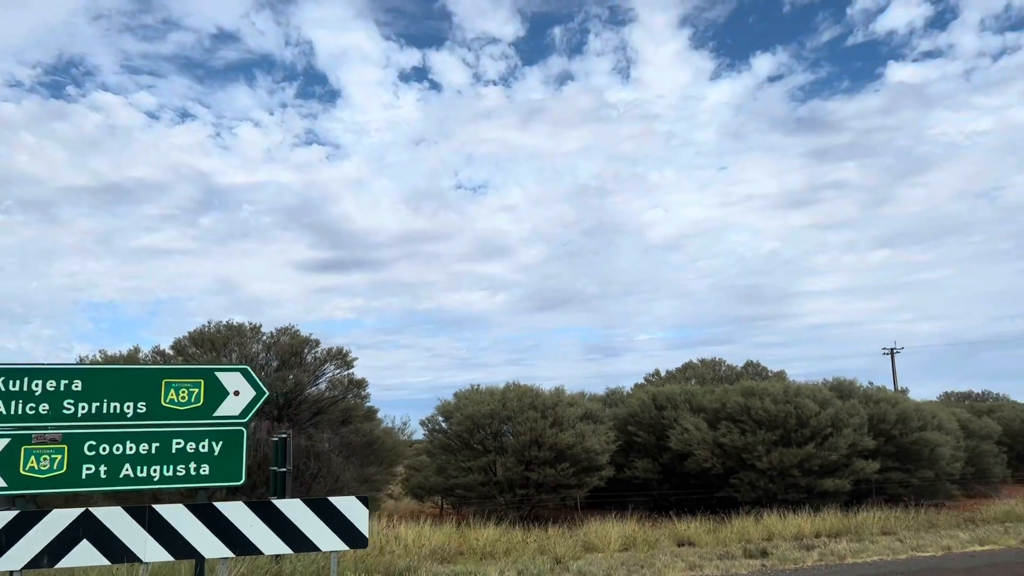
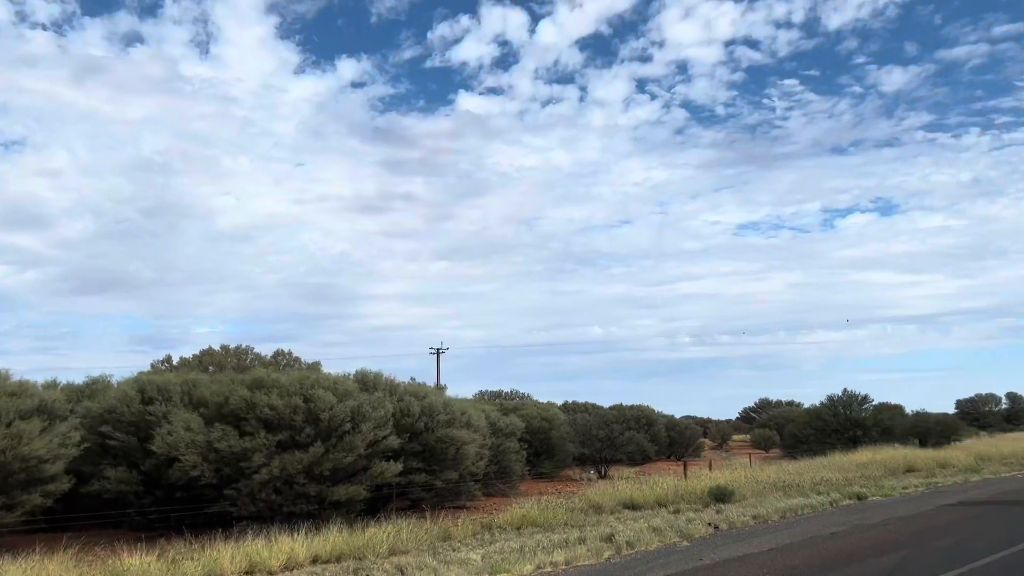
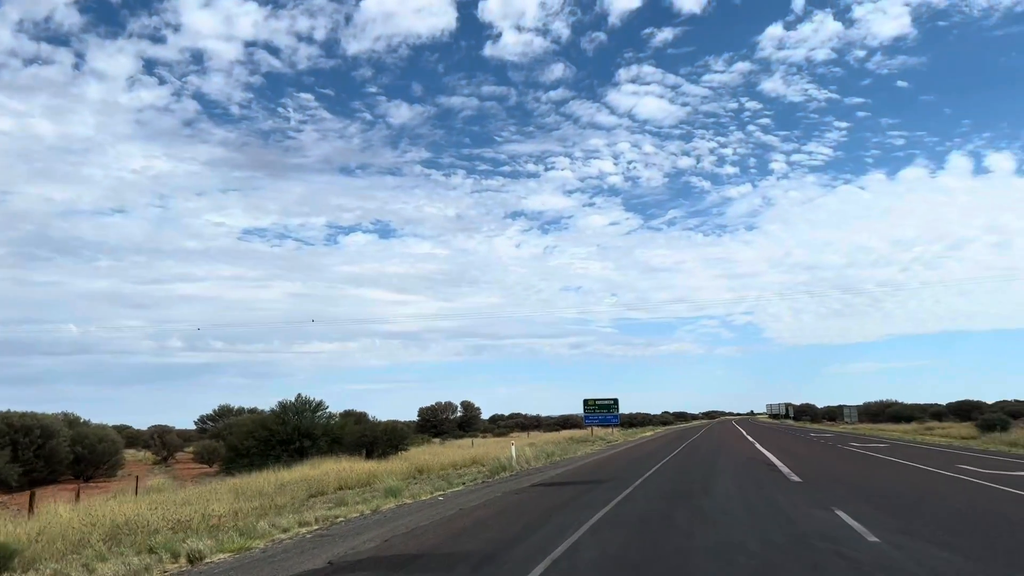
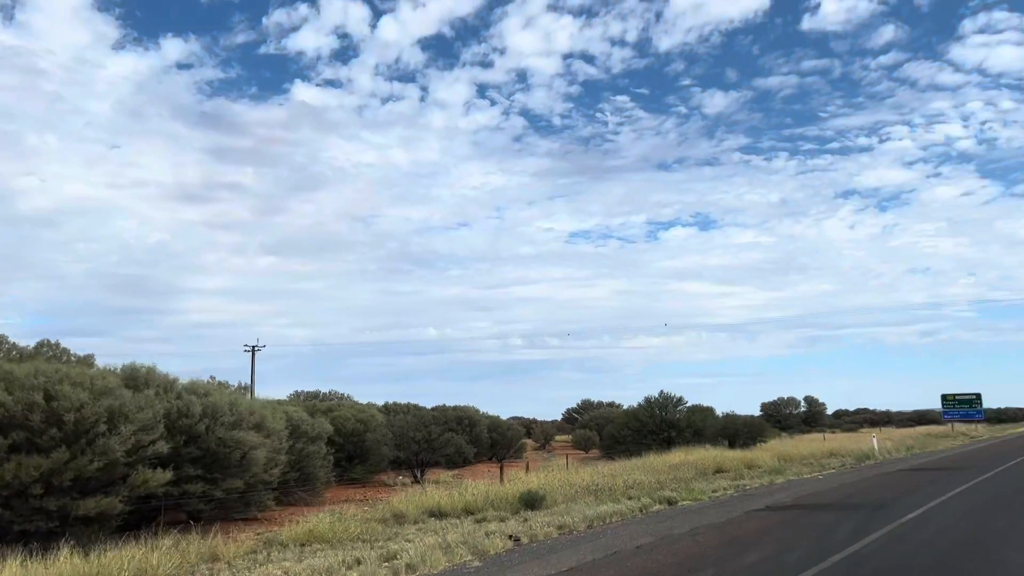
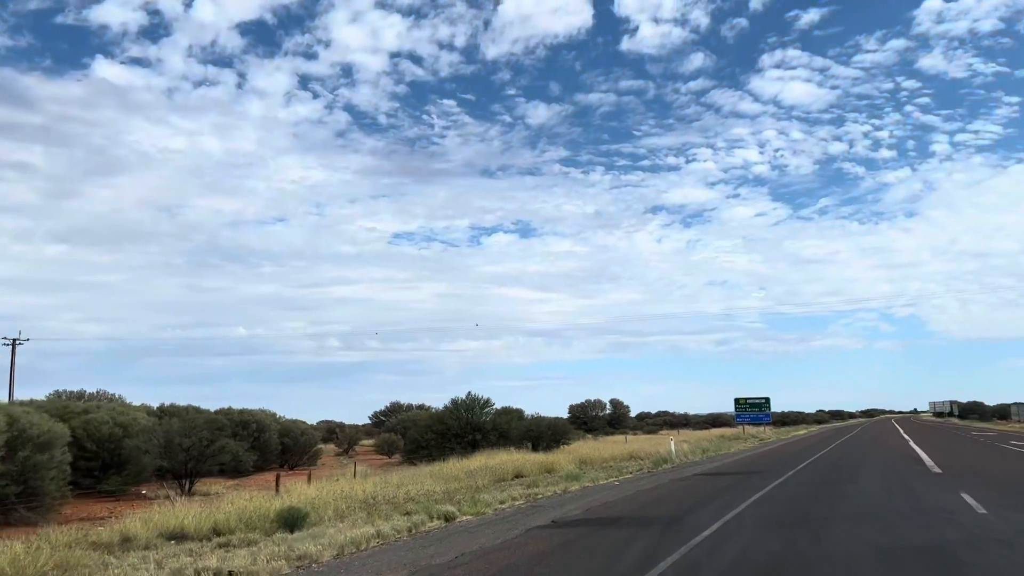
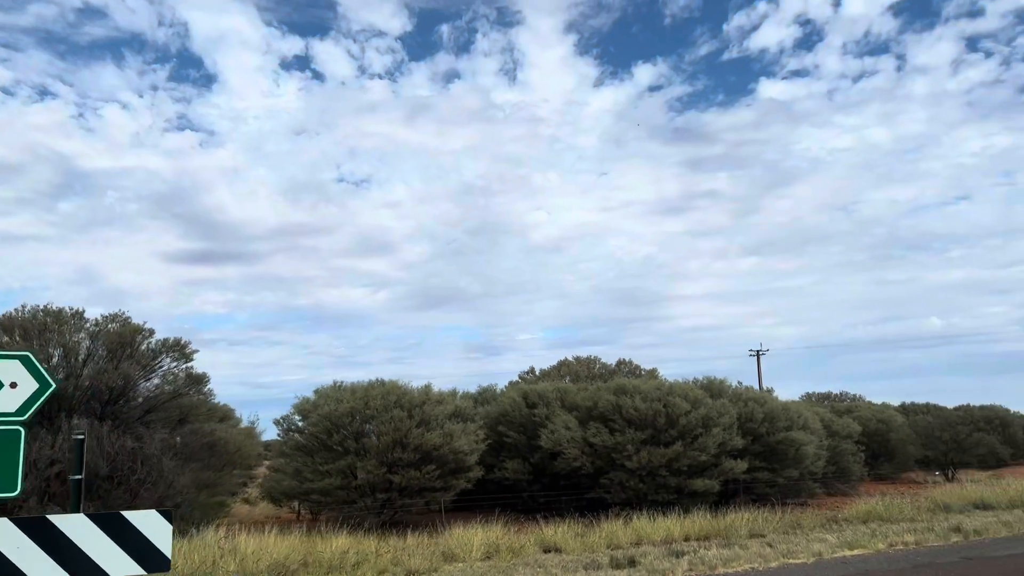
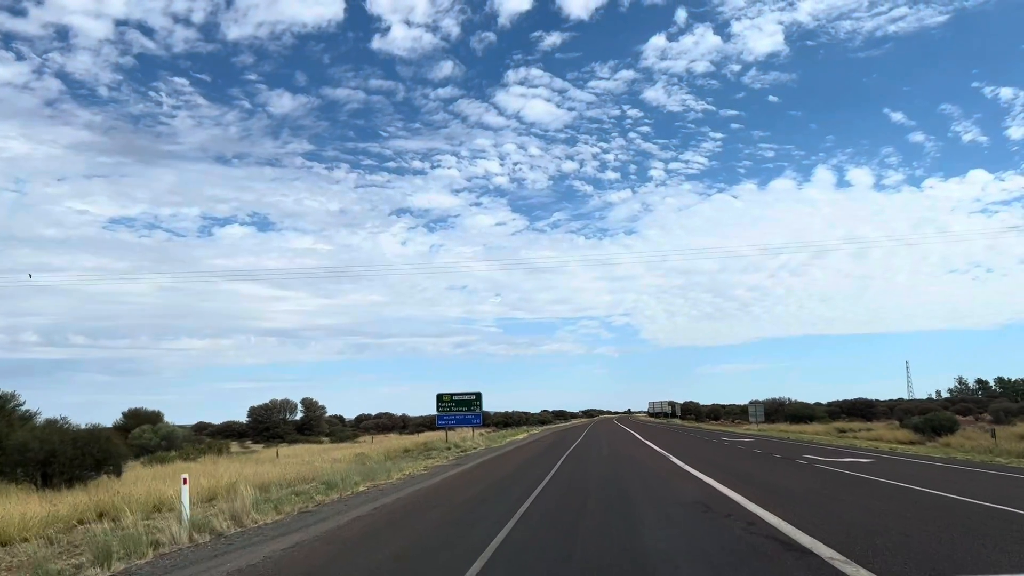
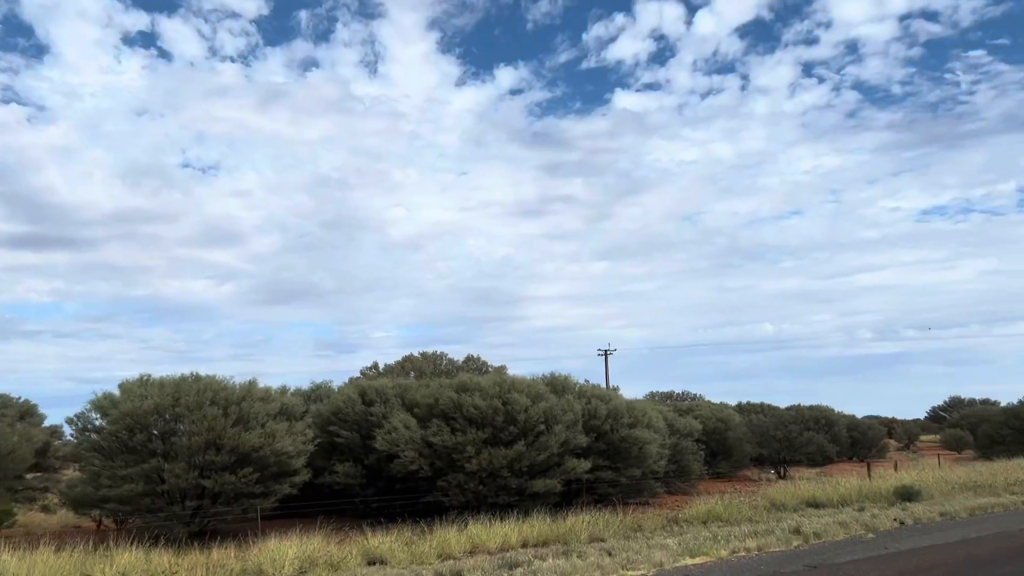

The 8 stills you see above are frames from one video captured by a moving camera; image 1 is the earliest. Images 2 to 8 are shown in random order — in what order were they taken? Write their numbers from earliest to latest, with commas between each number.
6, 8, 2, 4, 5, 3, 7
